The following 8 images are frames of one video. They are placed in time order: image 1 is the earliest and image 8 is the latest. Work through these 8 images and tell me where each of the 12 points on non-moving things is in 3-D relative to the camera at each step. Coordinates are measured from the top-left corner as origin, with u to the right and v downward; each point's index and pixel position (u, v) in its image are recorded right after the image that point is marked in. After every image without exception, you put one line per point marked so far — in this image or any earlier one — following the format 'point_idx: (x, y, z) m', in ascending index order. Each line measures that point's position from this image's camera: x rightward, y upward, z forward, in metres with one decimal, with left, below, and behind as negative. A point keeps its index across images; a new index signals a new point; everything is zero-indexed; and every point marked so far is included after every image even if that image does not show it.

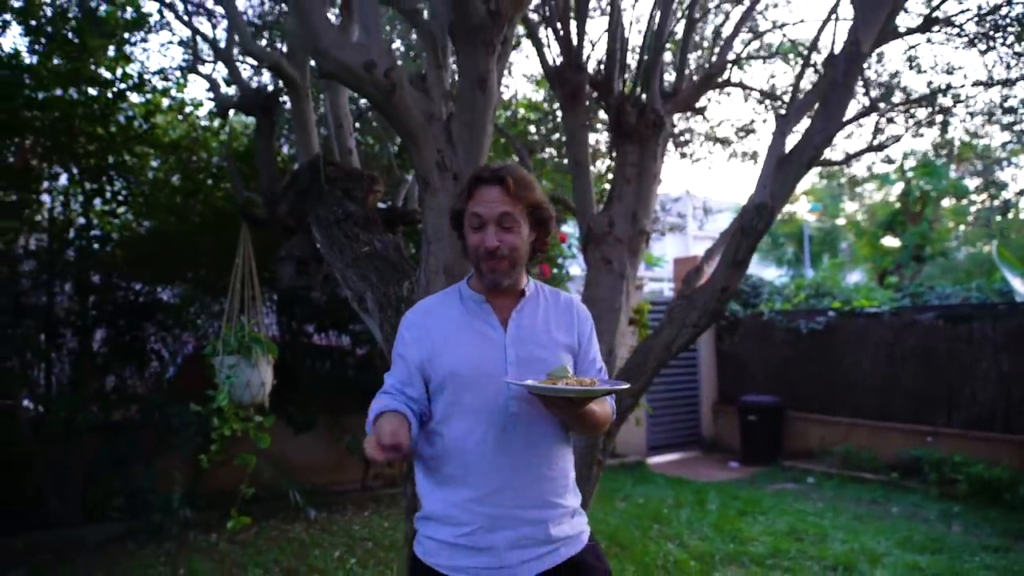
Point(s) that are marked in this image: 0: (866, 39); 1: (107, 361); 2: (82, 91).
0: (+1.7, +1.2, +3.5) m
1: (-3.7, -0.7, +6.6) m
2: (-3.7, +1.8, +6.3) m
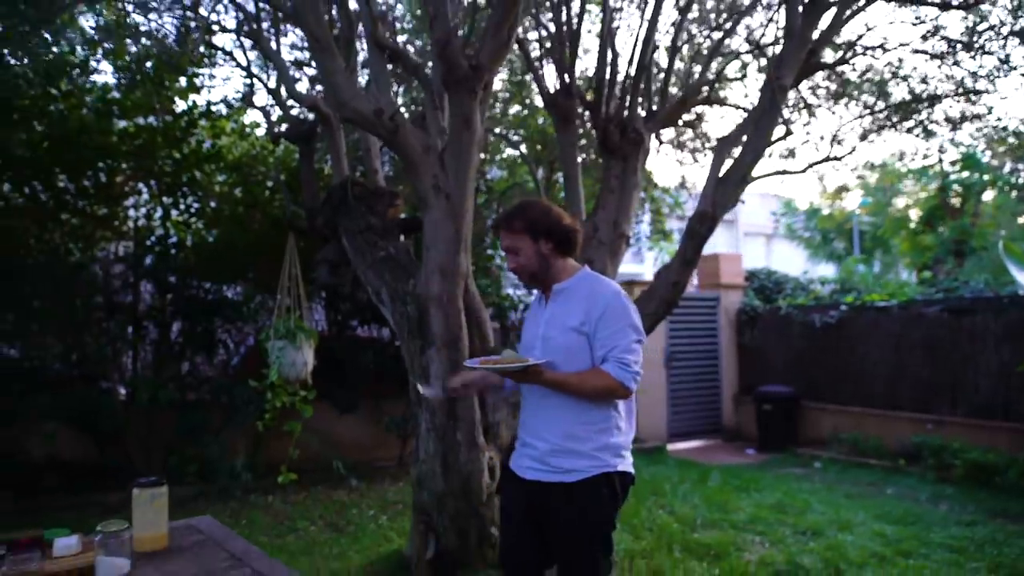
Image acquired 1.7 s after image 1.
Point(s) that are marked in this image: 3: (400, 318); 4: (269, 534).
0: (+1.6, +1.2, +4.2) m
1: (-3.5, -0.7, +7.8) m
2: (-3.6, +1.8, +7.4) m
3: (-0.7, -0.2, +4.5) m
4: (-1.9, -1.9, +5.8) m
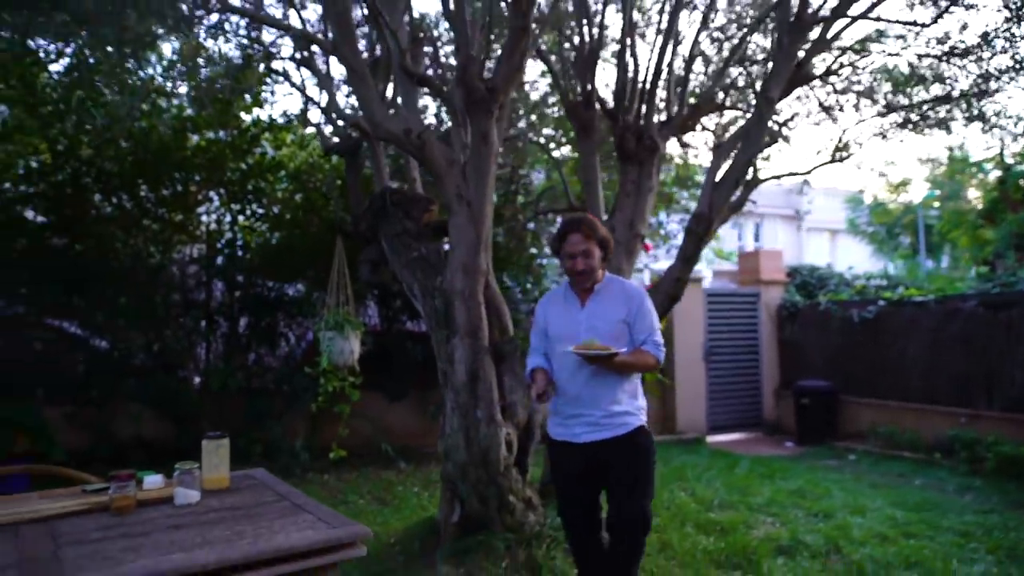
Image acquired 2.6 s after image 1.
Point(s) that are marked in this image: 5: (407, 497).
0: (+1.7, +1.3, +4.6) m
1: (-3.1, -0.6, +8.6) m
2: (-3.2, +1.8, +8.3) m
3: (-0.6, -0.1, +5.1) m
4: (-1.7, -1.9, +6.5) m
5: (-1.0, -1.9, +6.7) m
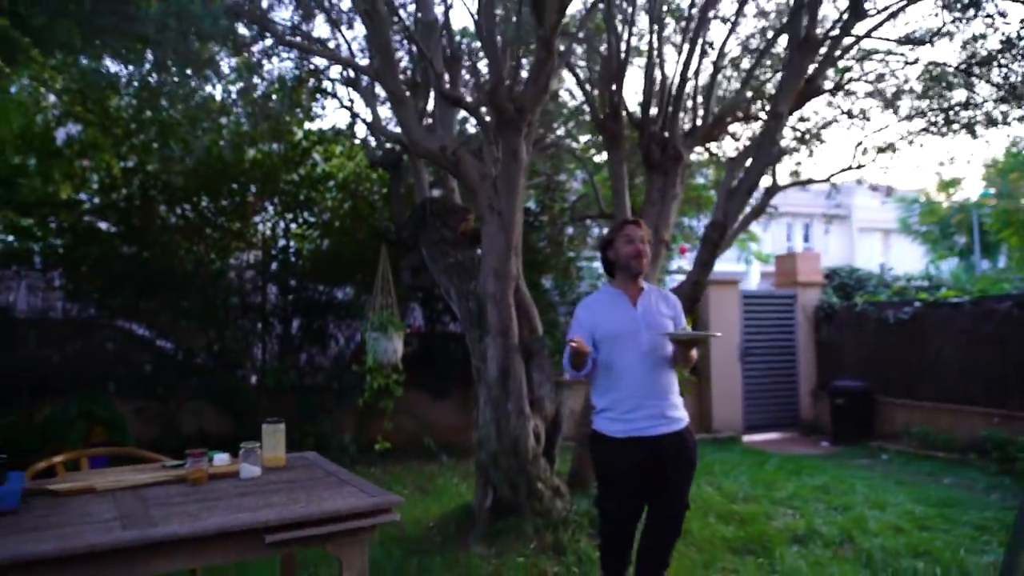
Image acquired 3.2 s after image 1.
0: (+1.8, +1.3, +4.9) m
1: (-2.6, -0.7, +9.2) m
2: (-2.8, +1.8, +8.9) m
3: (-0.4, -0.2, +5.5) m
4: (-1.4, -1.9, +7.0) m
5: (-0.7, -1.9, +7.2) m
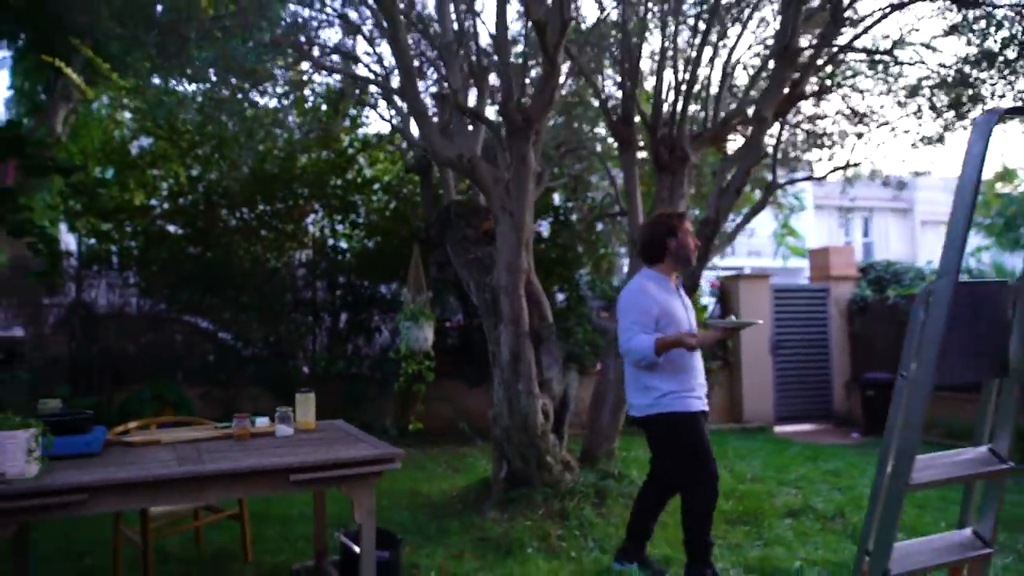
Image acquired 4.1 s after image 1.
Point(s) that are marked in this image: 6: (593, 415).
0: (+1.9, +1.3, +5.4) m
1: (-2.2, -0.6, +9.9) m
2: (-2.4, +1.8, +9.6) m
3: (-0.2, -0.1, +6.1) m
4: (-1.1, -1.9, +7.7) m
5: (-0.4, -1.9, +7.8) m
6: (+0.7, -1.1, +6.5) m
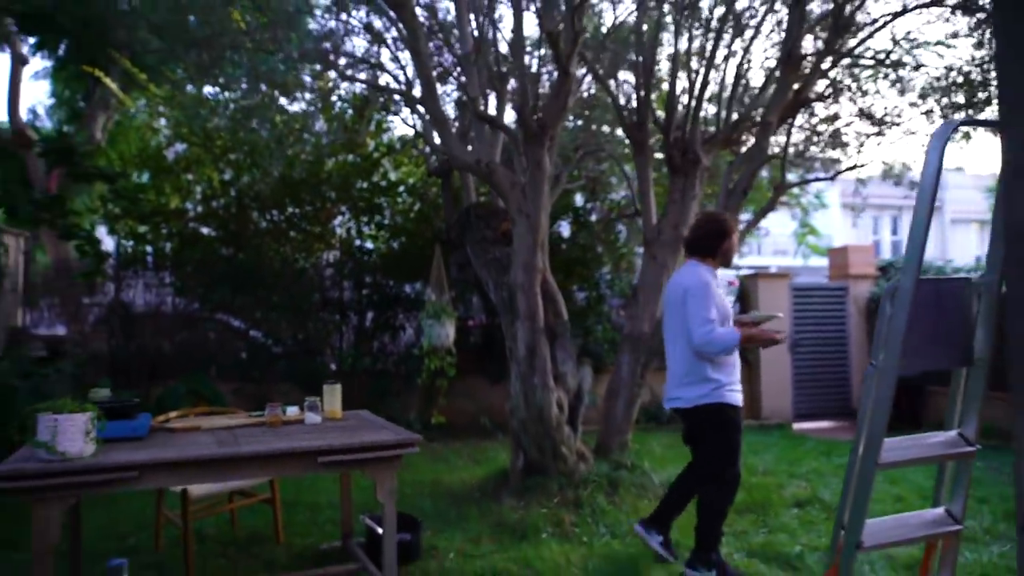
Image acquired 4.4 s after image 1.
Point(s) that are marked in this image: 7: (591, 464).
0: (+2.0, +1.3, +5.6) m
1: (-2.0, -0.6, +10.3) m
2: (-2.1, +1.8, +10.0) m
3: (-0.1, -0.1, +6.4) m
4: (-0.9, -1.8, +8.0) m
5: (-0.2, -1.9, +8.1) m
6: (+0.9, -1.1, +6.7) m
7: (+0.7, -1.5, +6.2) m
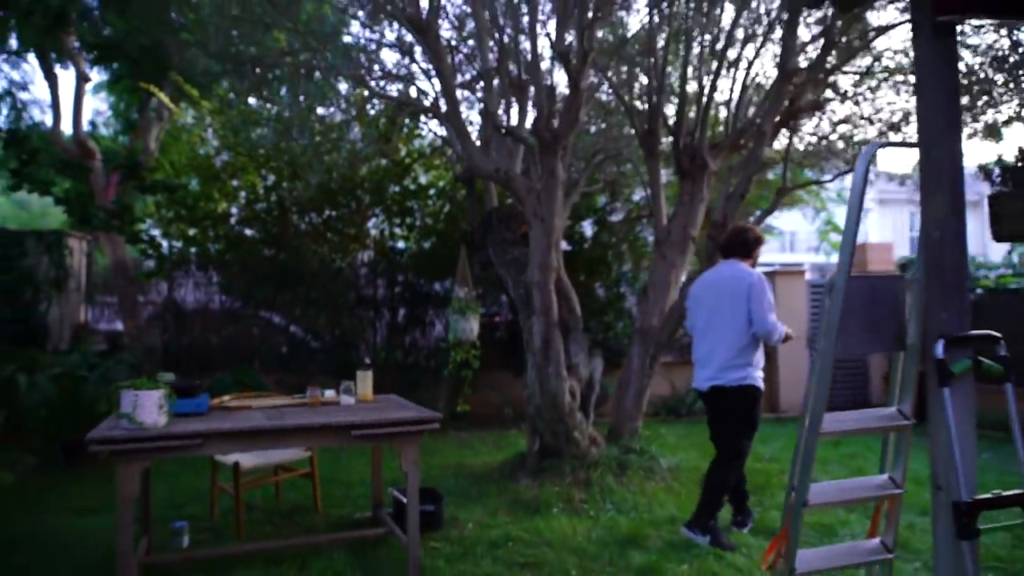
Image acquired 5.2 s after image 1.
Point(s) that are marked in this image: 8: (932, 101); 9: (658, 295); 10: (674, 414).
0: (+2.1, +1.4, +6.0) m
1: (-1.6, -0.6, +10.9) m
2: (-1.8, +1.8, +10.6) m
3: (+0.1, -0.1, +6.9) m
4: (-0.7, -1.8, +8.6) m
5: (0.0, -1.8, +8.6) m
6: (+1.1, -1.1, +7.2) m
7: (+0.8, -1.5, +6.7) m
8: (+1.7, +0.7, +2.9) m
9: (+1.4, -0.1, +7.2) m
10: (+2.4, -1.8, +10.6) m
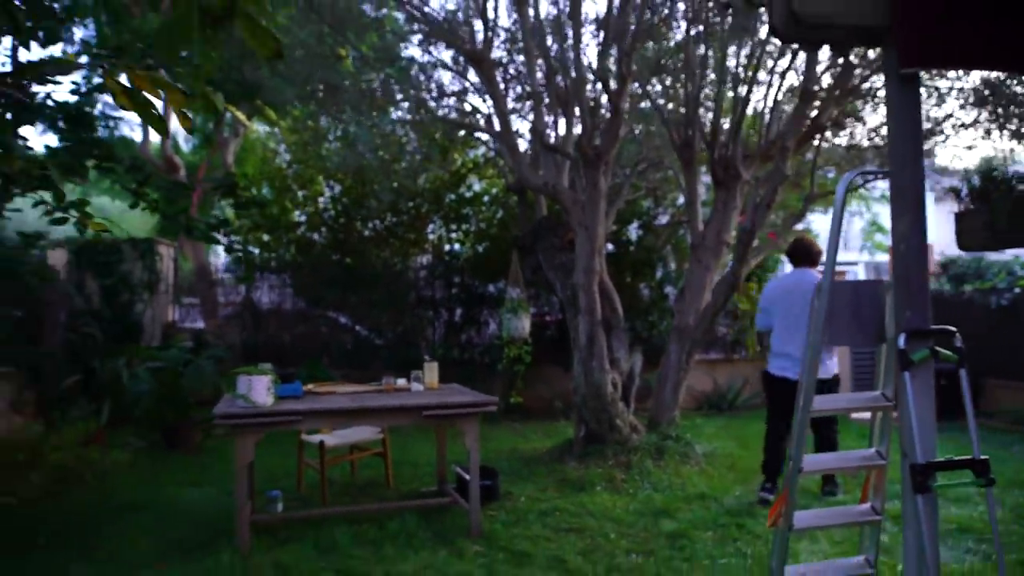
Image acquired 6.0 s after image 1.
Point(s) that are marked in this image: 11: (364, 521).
0: (+2.6, +1.4, +6.6) m
1: (-0.8, -0.6, +11.8) m
2: (-1.0, +1.8, +11.5) m
3: (+0.6, -0.1, +7.7) m
4: (-0.1, -1.8, +9.4) m
5: (+0.7, -1.9, +9.3) m
6: (+1.6, -1.1, +7.9) m
7: (+1.3, -1.5, +7.3) m
8: (+1.9, +0.7, +3.5) m
9: (+2.0, -0.1, +7.8) m
10: (+3.1, -1.8, +11.2) m
11: (-1.2, -1.8, +5.7) m
